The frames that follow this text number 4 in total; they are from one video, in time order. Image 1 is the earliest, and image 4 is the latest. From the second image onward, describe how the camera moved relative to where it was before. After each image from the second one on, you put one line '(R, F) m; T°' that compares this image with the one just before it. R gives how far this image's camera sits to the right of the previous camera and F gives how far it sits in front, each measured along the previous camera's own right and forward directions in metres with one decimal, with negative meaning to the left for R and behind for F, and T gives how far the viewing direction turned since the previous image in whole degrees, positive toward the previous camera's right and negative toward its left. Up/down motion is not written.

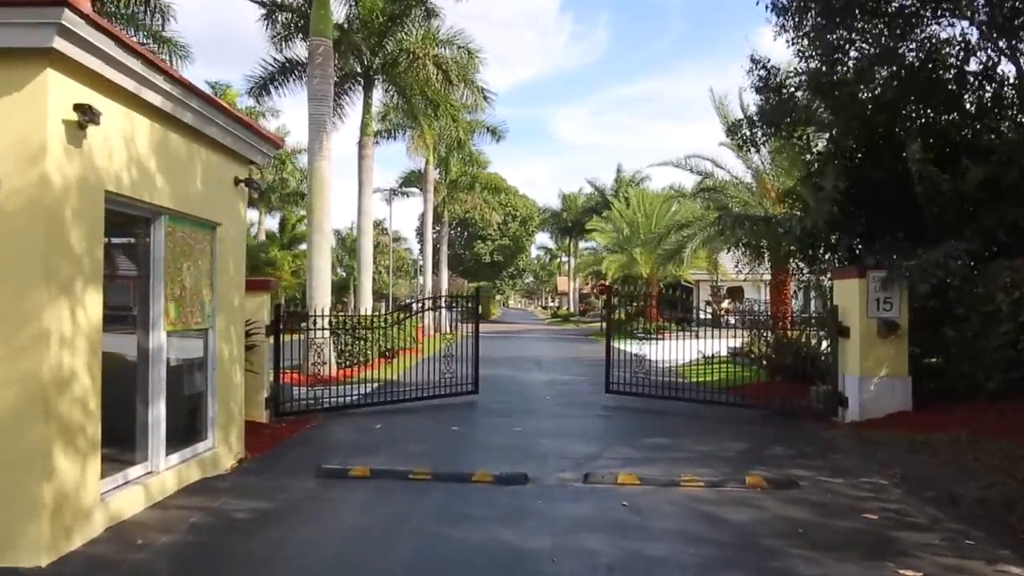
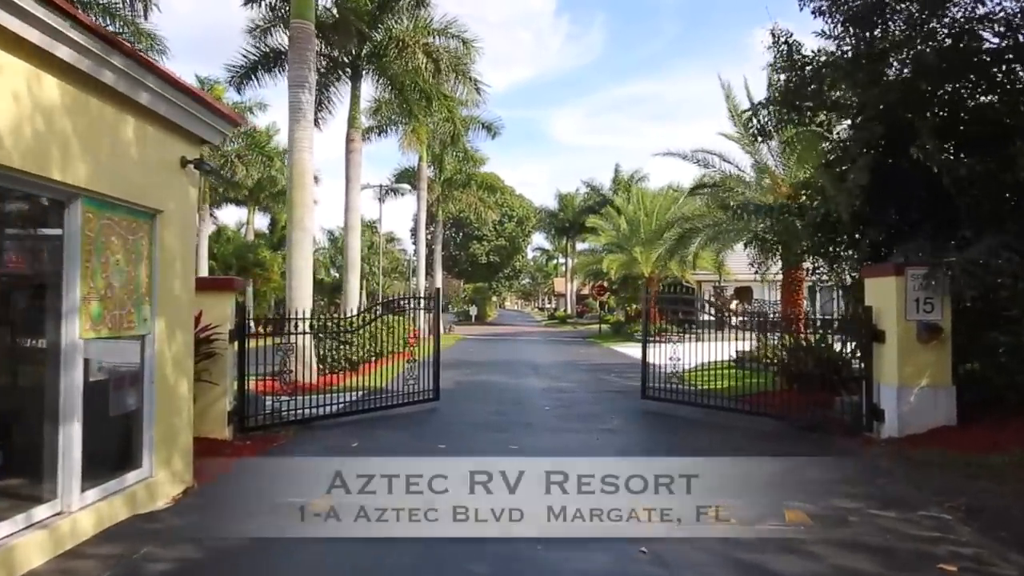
(0.0, +1.2) m; 0°
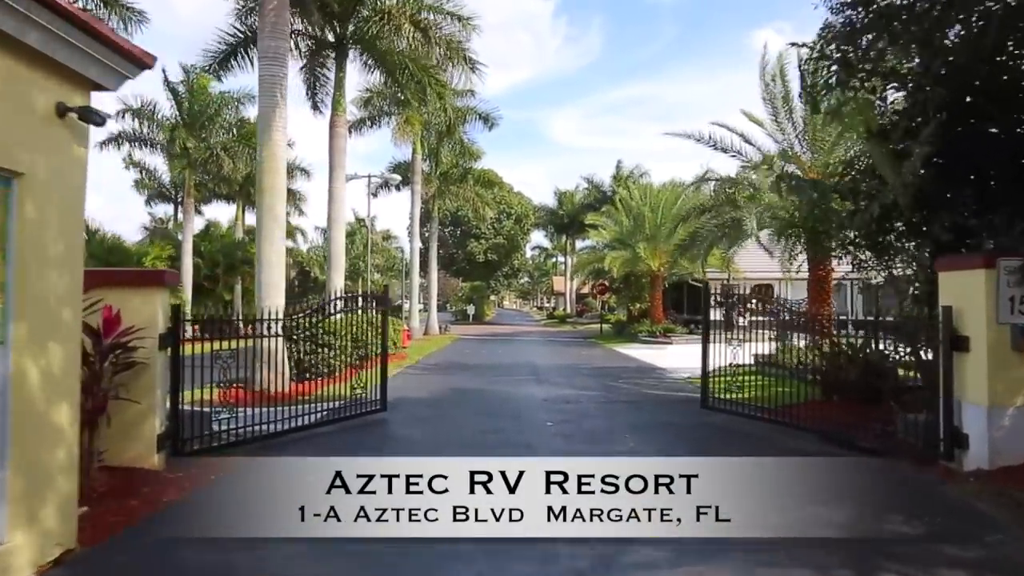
(0.0, +1.8) m; 0°
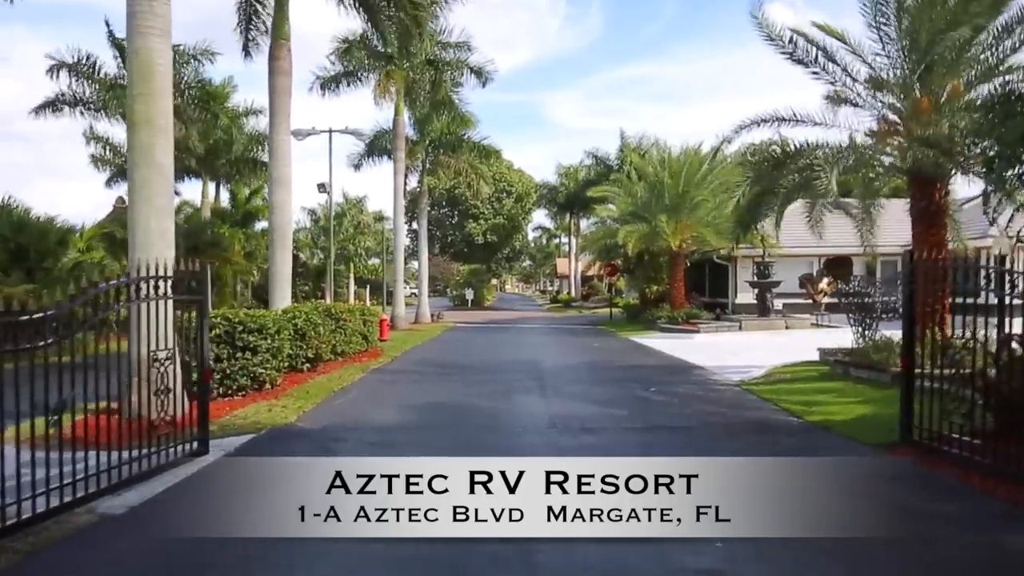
(+0.1, +4.6) m; 0°
